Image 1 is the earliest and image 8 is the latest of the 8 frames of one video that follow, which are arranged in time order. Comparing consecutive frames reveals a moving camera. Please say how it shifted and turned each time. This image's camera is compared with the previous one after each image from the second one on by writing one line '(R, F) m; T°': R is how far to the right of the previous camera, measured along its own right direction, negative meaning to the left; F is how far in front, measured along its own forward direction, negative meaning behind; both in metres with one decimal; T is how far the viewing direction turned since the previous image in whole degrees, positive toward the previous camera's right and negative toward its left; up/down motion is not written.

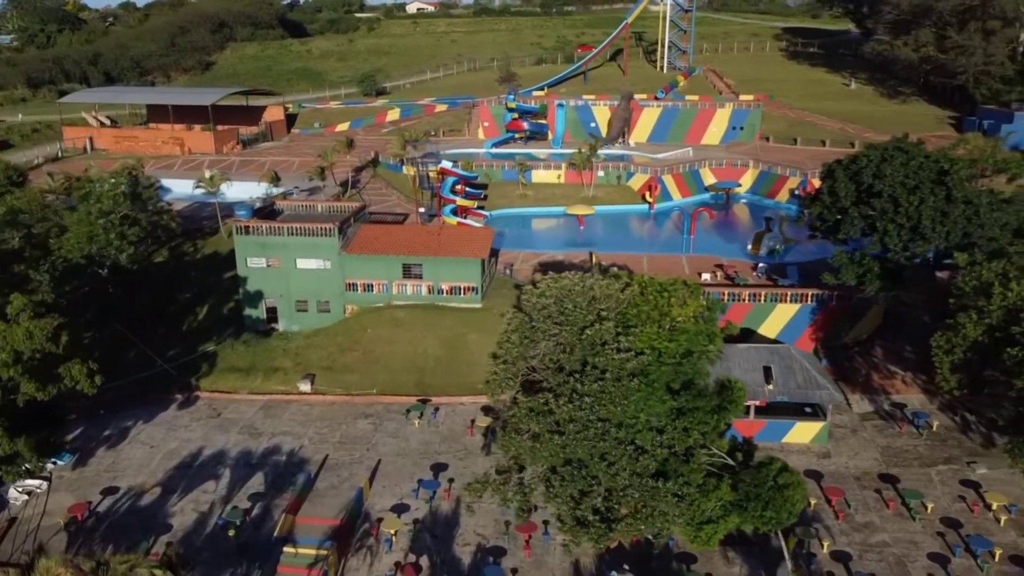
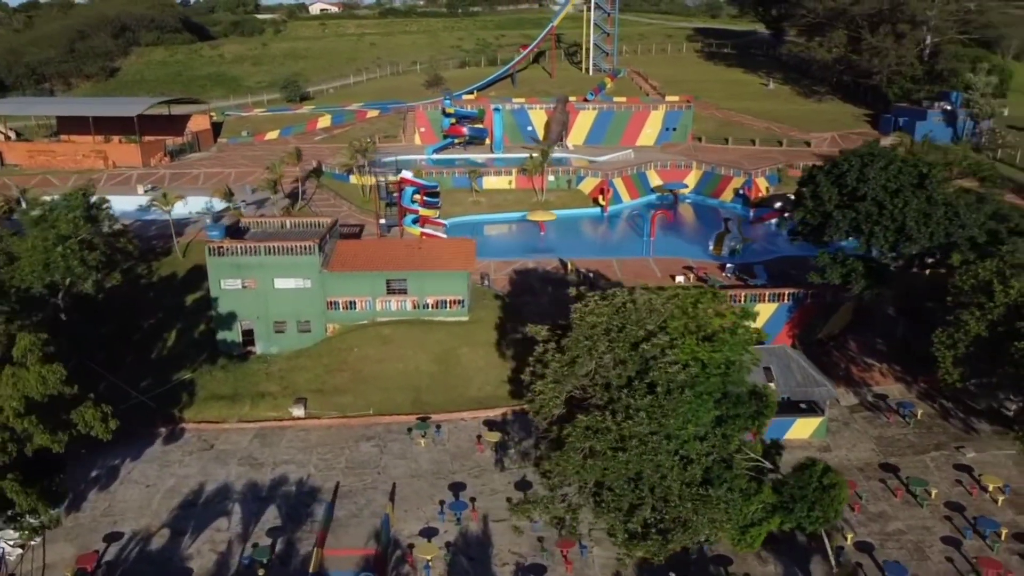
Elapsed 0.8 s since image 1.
(-3.8, +0.3) m; +7°
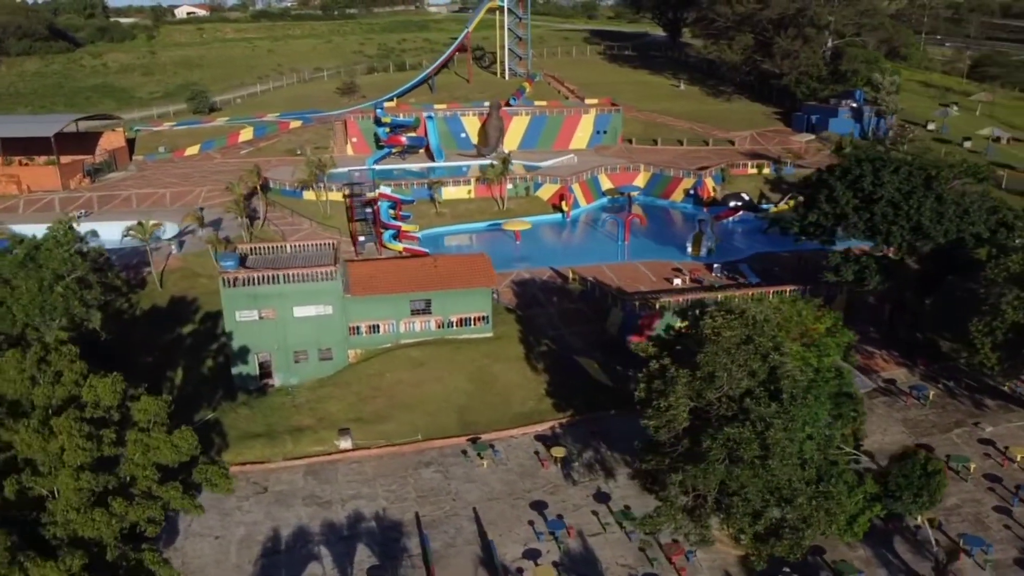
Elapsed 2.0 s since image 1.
(-7.1, +0.4) m; +9°
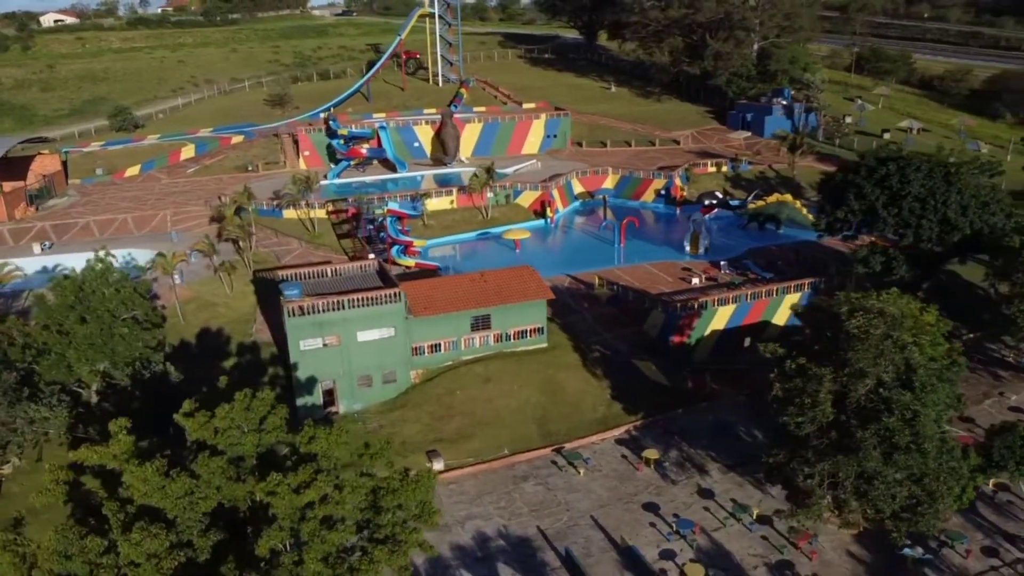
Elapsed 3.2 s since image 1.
(-8.2, 0.0) m; +8°
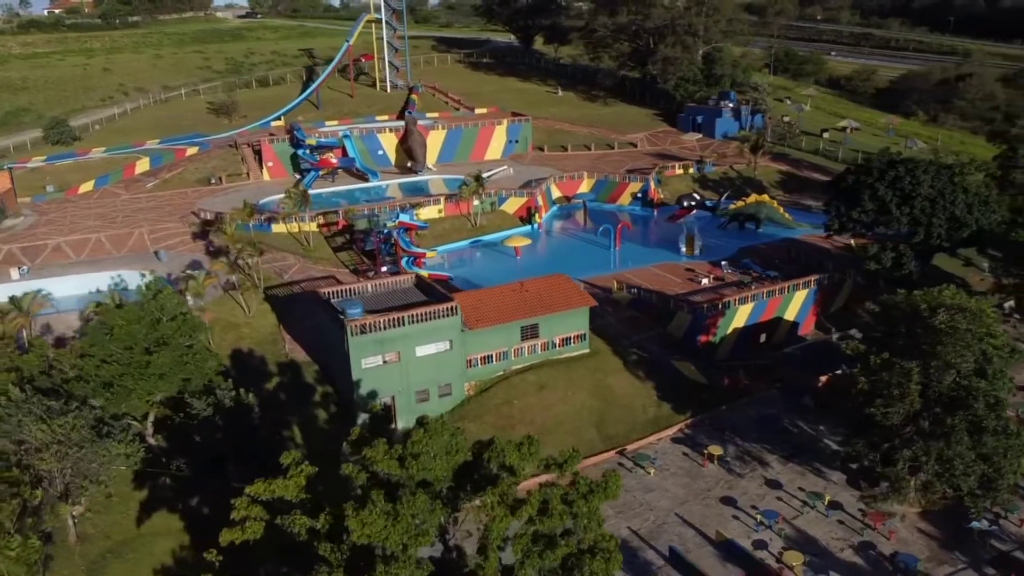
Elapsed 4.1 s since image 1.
(-6.8, -0.3) m; +7°
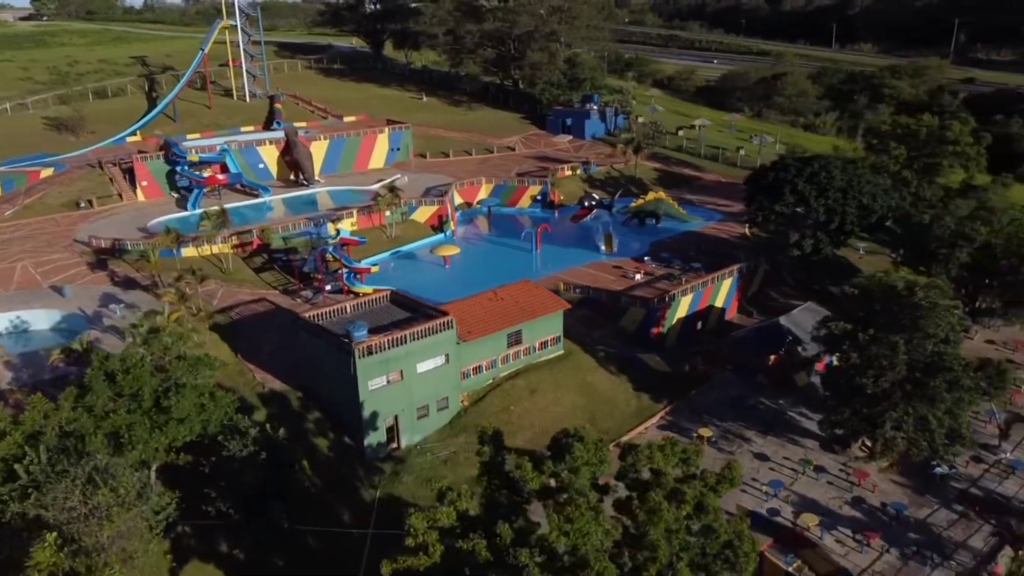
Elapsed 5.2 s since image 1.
(-7.9, 0.0) m; +13°
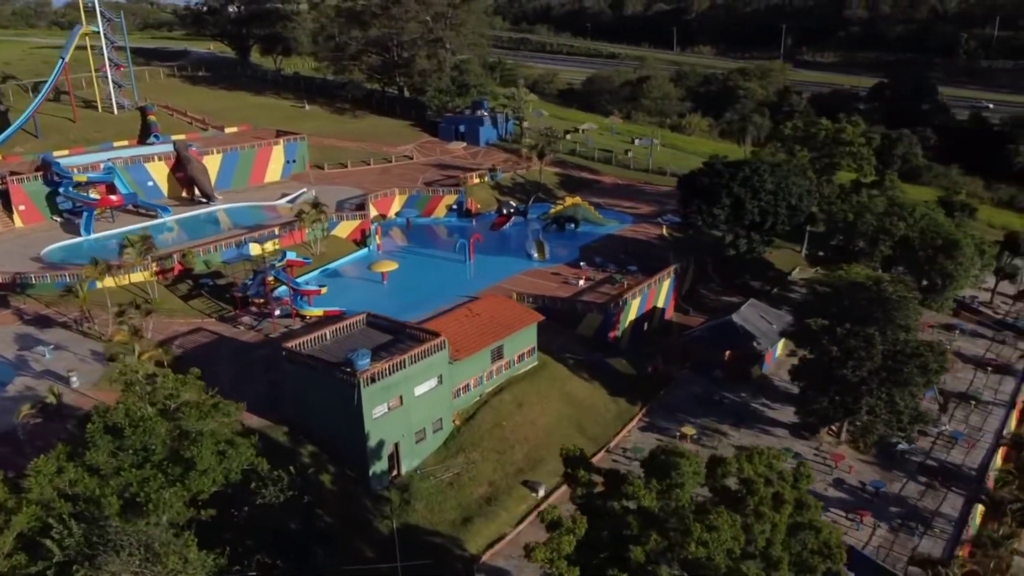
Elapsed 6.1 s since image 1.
(-6.5, +0.5) m; +11°
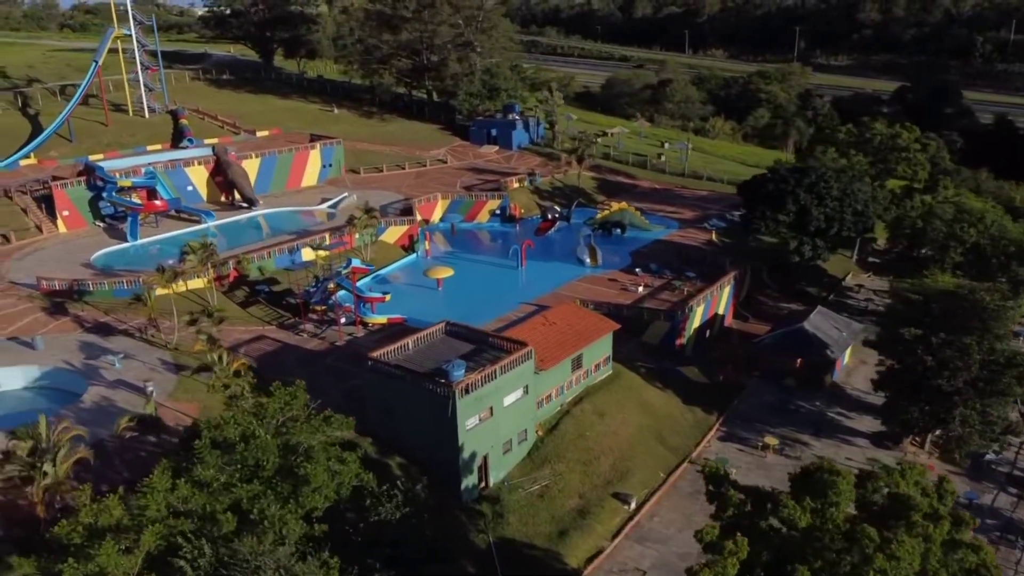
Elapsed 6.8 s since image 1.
(-4.0, +0.5) m; 0°
